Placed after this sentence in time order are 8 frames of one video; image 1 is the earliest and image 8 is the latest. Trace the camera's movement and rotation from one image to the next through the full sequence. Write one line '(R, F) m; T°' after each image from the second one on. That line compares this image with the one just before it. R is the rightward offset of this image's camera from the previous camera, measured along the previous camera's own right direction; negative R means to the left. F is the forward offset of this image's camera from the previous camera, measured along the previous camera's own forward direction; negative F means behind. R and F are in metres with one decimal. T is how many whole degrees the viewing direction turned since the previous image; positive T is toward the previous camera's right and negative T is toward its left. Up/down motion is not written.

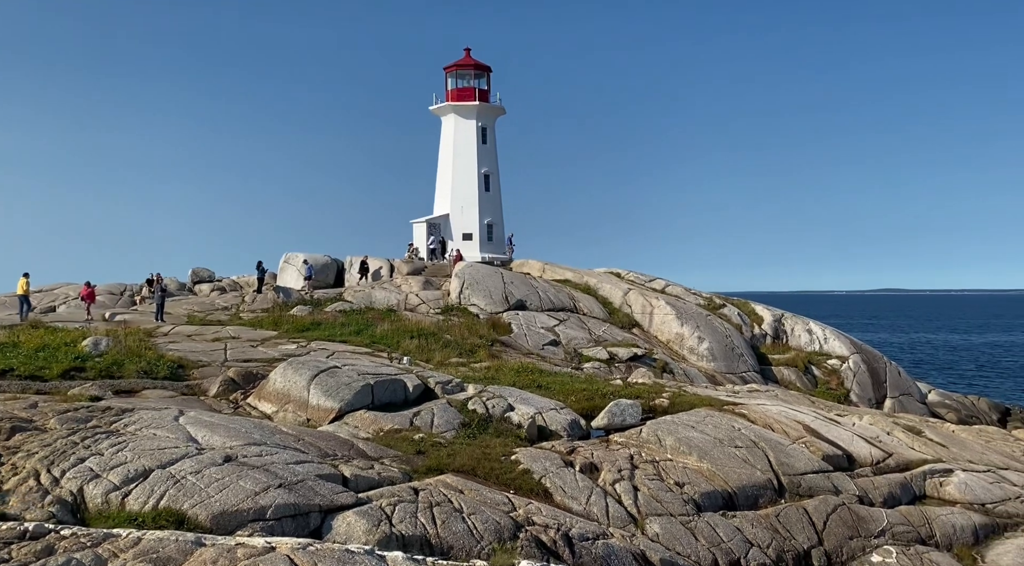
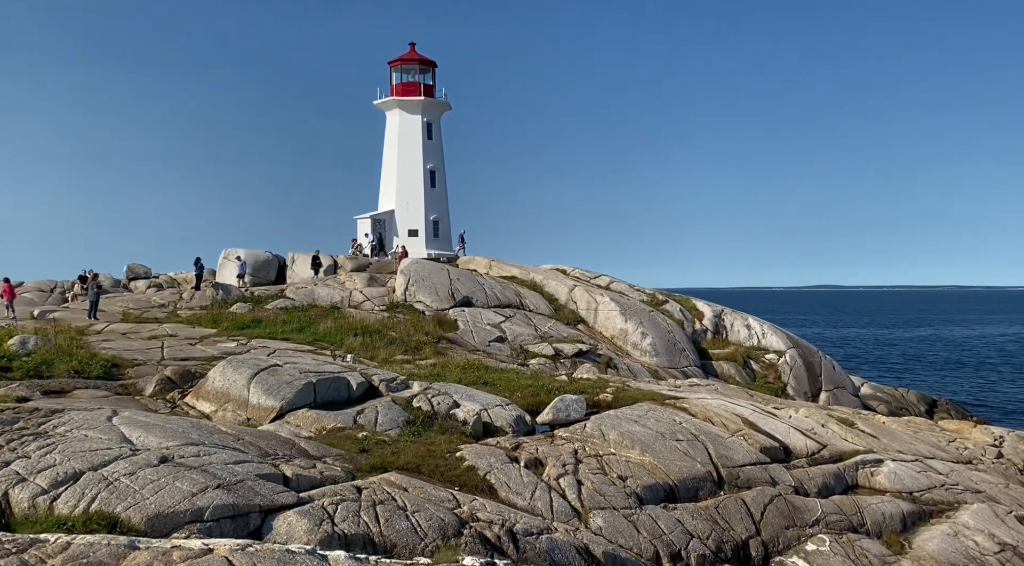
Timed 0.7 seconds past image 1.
(+0.1, +0.2) m; +2°
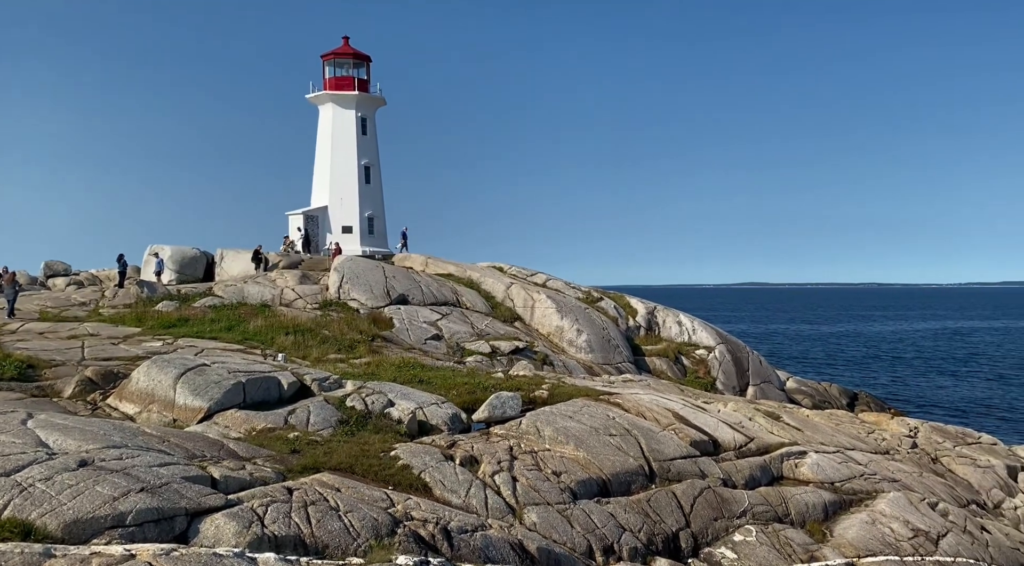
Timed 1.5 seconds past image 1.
(+0.1, +0.3) m; +3°
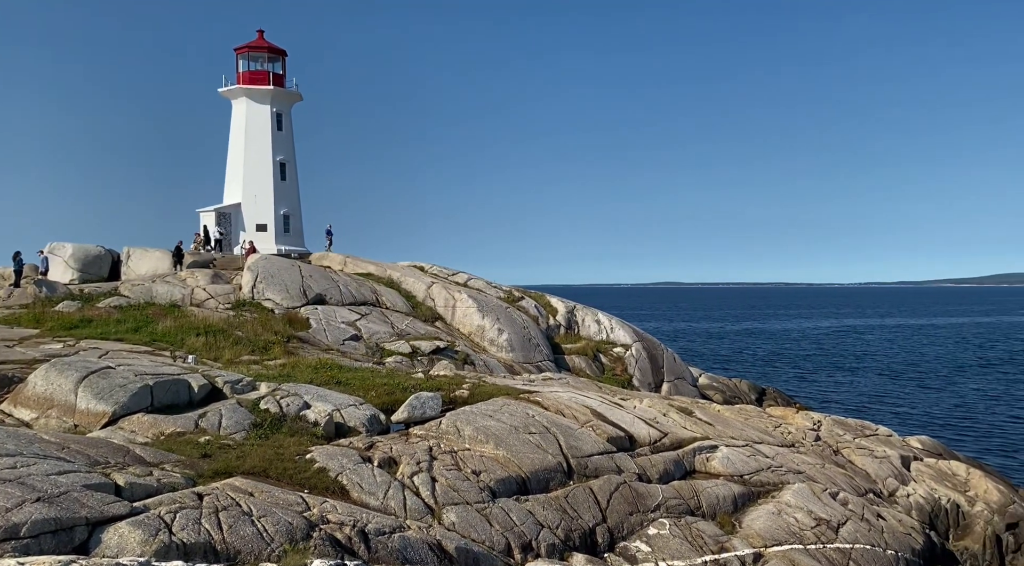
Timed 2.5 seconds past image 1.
(0.0, +0.5) m; +3°
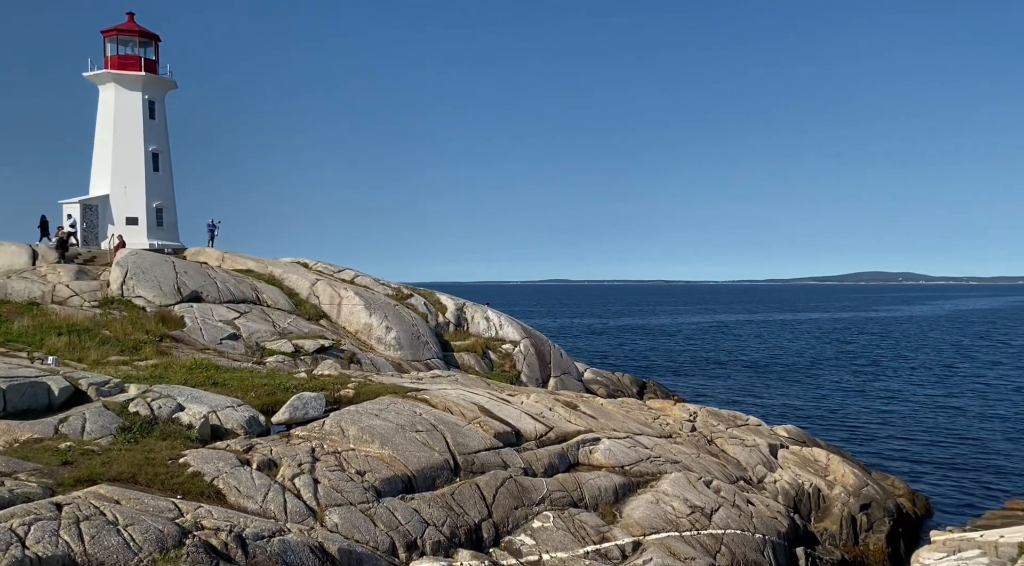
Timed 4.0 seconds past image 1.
(+0.1, +0.9) m; +5°
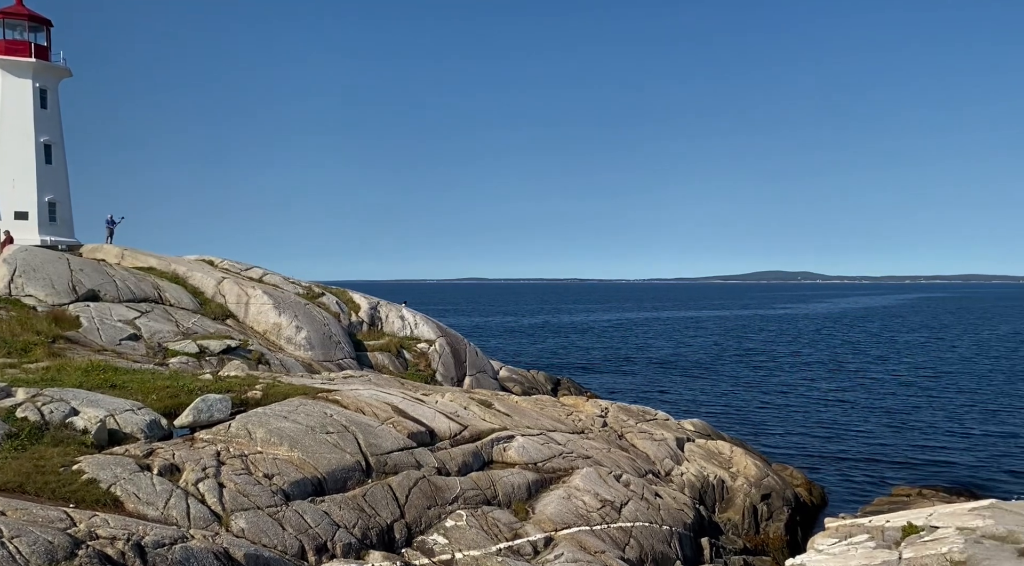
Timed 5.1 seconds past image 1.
(+0.1, +0.8) m; +4°
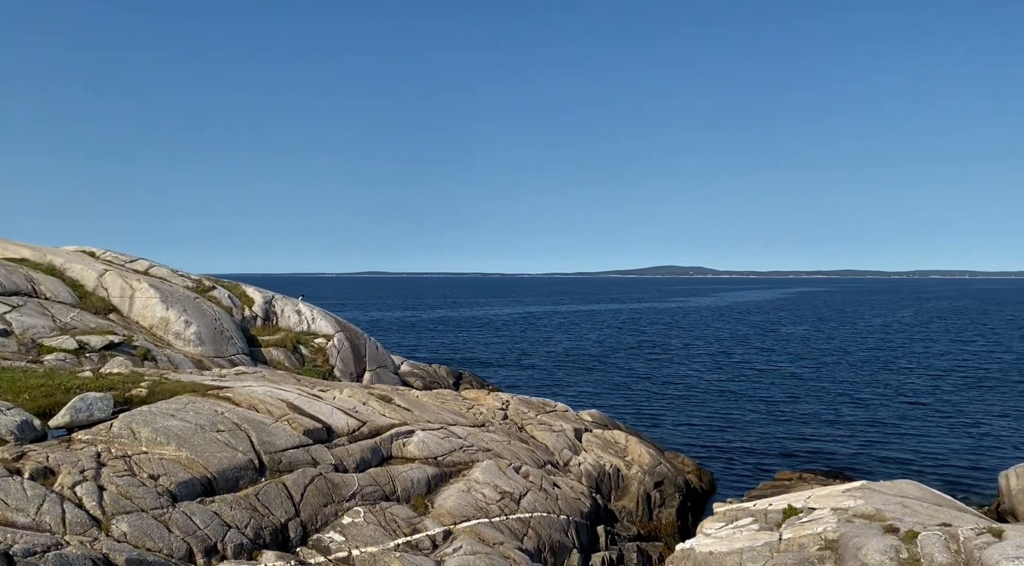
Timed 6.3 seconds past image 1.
(+0.1, +1.2) m; +4°
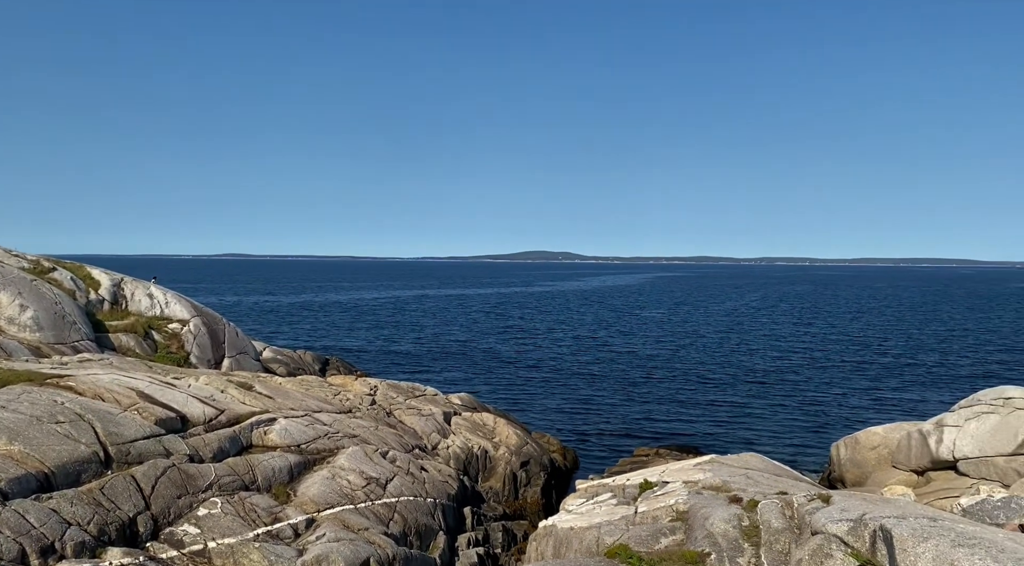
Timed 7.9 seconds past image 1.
(+0.4, +2.0) m; +6°
